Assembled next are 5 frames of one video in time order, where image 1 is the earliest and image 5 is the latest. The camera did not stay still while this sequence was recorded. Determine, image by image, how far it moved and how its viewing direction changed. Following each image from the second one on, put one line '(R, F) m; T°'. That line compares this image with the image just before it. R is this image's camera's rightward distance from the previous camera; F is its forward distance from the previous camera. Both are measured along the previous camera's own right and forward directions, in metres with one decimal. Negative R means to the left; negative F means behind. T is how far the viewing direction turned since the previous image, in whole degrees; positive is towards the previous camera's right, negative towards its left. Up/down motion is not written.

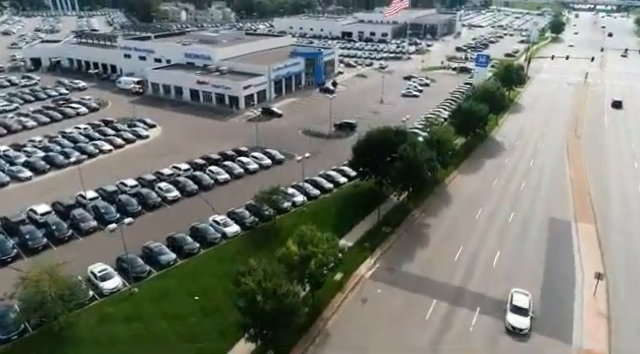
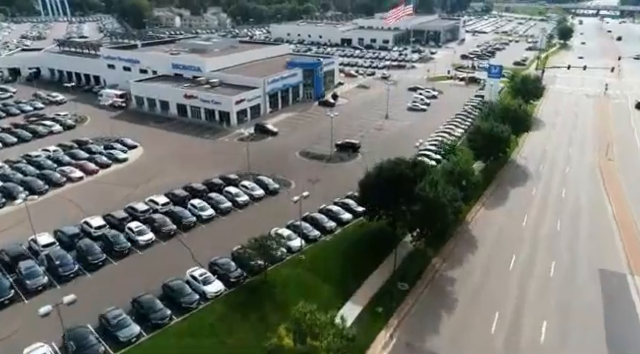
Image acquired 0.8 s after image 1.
(-0.1, +6.0) m; 0°
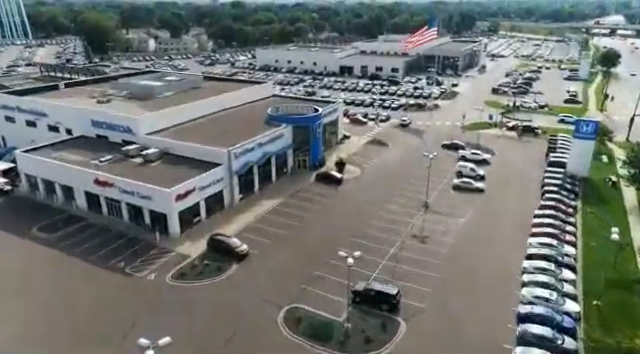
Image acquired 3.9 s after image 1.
(-0.5, +24.3) m; +1°
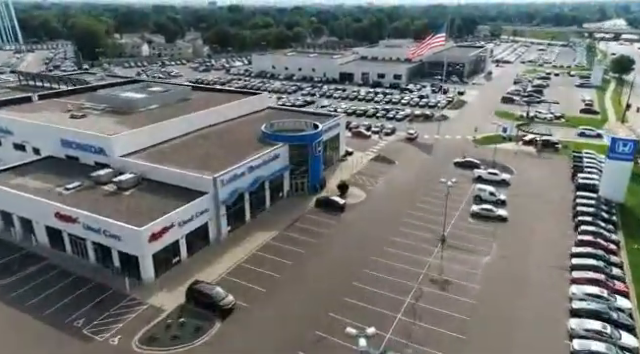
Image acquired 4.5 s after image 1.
(-0.1, +5.5) m; 0°
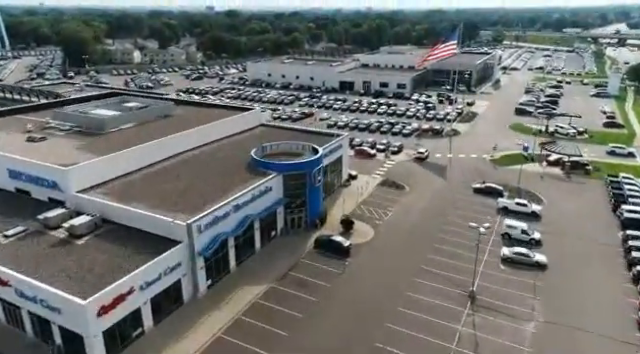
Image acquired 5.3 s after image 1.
(-0.1, +6.7) m; 0°
